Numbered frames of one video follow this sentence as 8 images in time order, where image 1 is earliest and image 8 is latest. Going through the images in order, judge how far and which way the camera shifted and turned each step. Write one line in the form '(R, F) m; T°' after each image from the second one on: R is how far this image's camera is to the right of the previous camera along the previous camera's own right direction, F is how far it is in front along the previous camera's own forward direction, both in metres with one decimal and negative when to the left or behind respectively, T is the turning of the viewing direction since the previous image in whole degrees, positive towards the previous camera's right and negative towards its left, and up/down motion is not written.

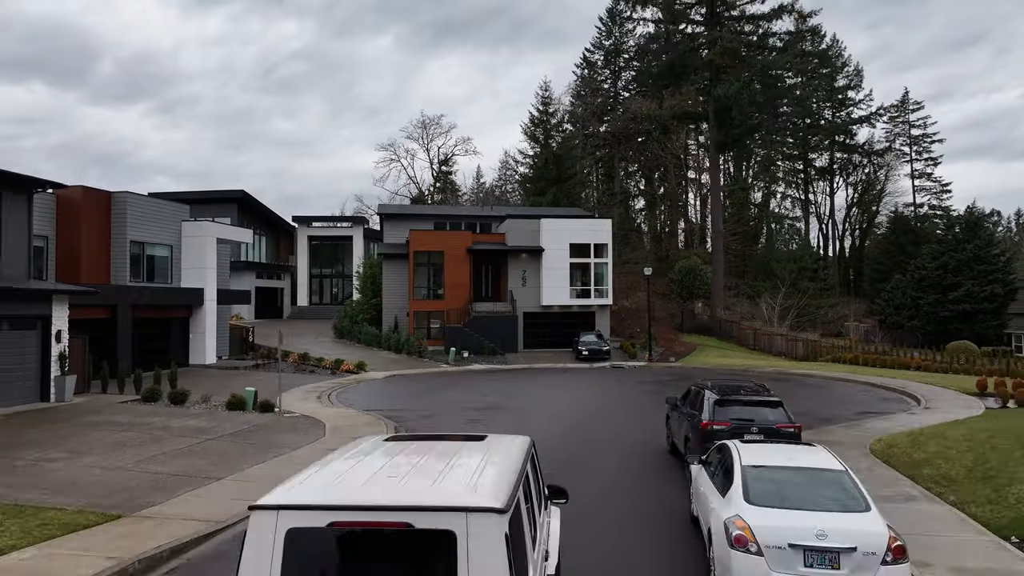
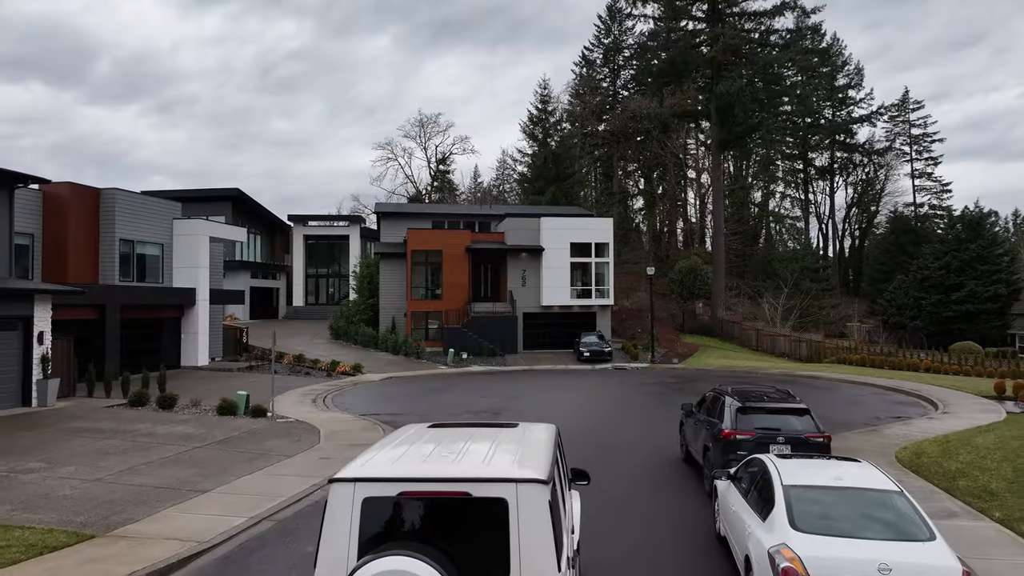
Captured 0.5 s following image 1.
(-0.1, +0.7) m; 0°
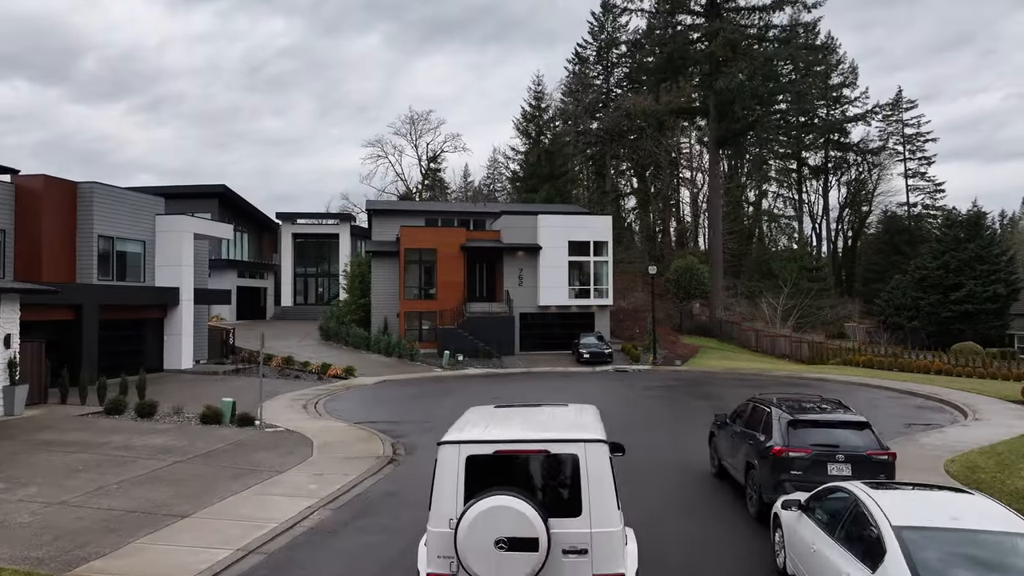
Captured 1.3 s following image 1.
(-0.4, +1.1) m; +1°
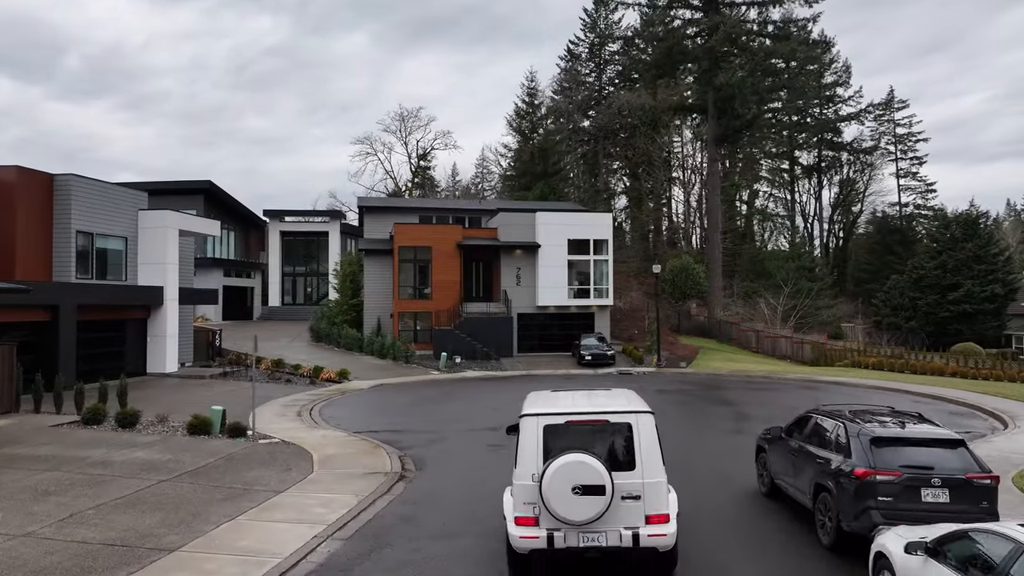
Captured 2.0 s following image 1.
(-0.6, +1.1) m; +1°
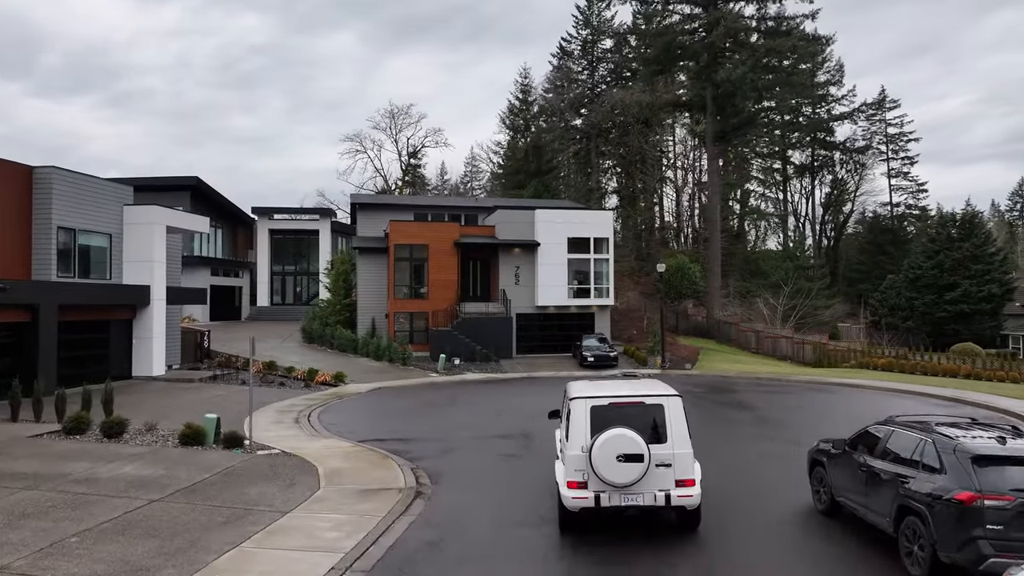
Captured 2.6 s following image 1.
(-0.6, +1.0) m; +1°
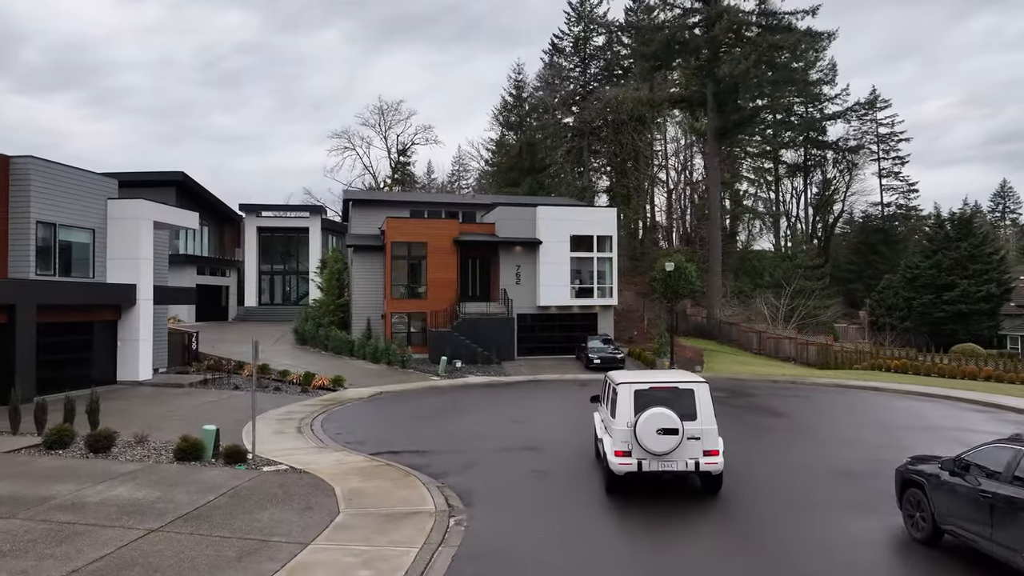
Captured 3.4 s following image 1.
(-0.9, +1.2) m; +1°
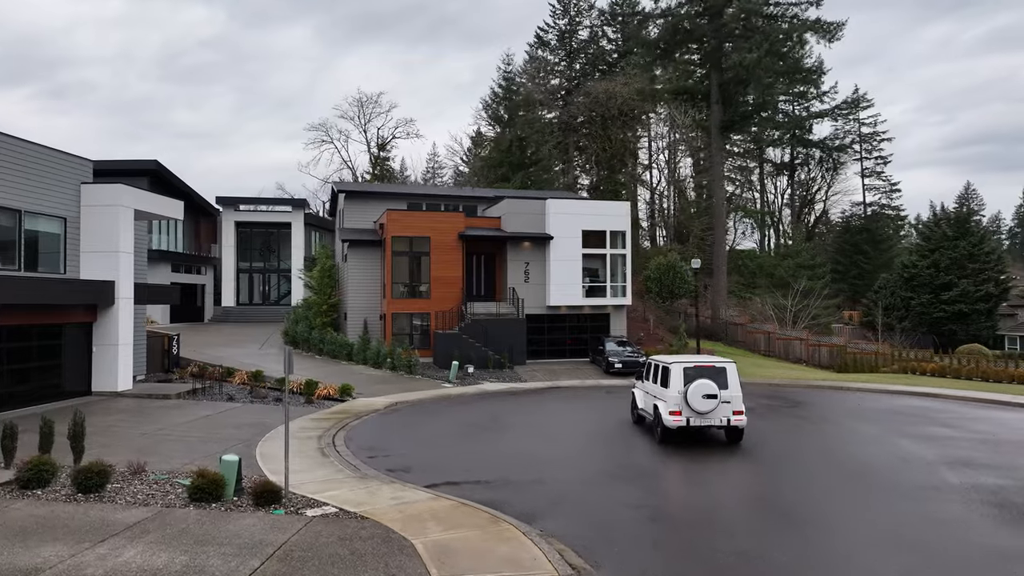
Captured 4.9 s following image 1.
(-2.0, +2.3) m; +3°
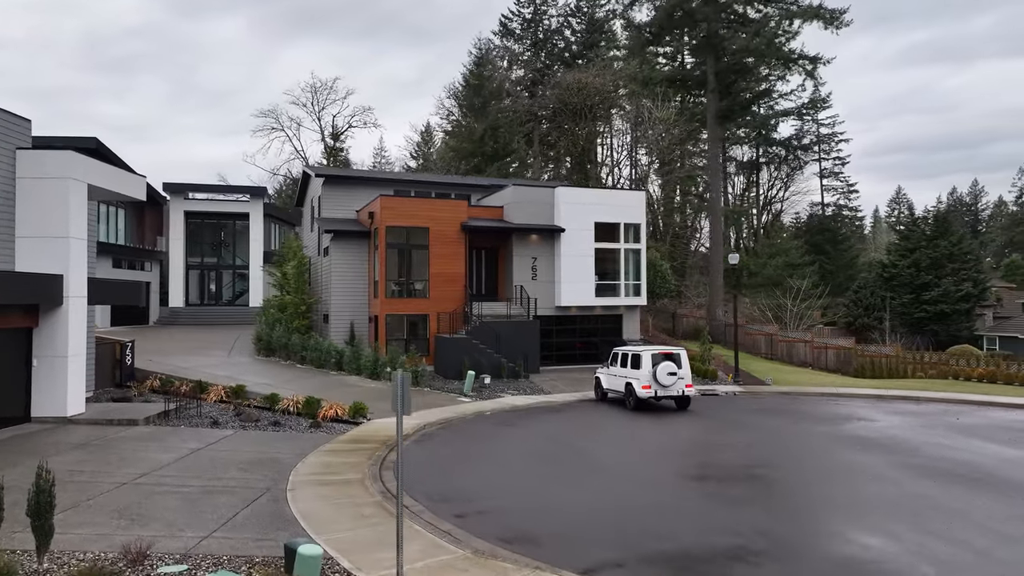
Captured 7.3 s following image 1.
(-3.0, +3.5) m; +5°
